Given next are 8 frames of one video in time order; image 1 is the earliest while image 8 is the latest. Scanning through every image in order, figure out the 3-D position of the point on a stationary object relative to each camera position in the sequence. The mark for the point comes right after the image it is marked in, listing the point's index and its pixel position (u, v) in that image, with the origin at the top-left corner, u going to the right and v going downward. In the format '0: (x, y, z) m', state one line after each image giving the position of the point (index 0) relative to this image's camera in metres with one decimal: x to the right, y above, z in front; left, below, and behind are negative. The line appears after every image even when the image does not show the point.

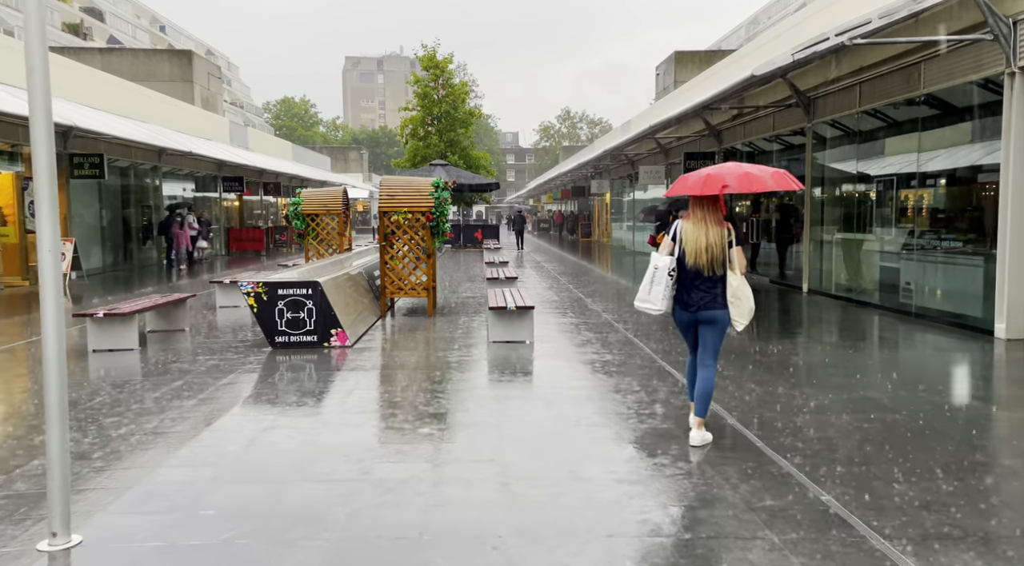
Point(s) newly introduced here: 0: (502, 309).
0: (-0.1, -0.3, +8.8) m
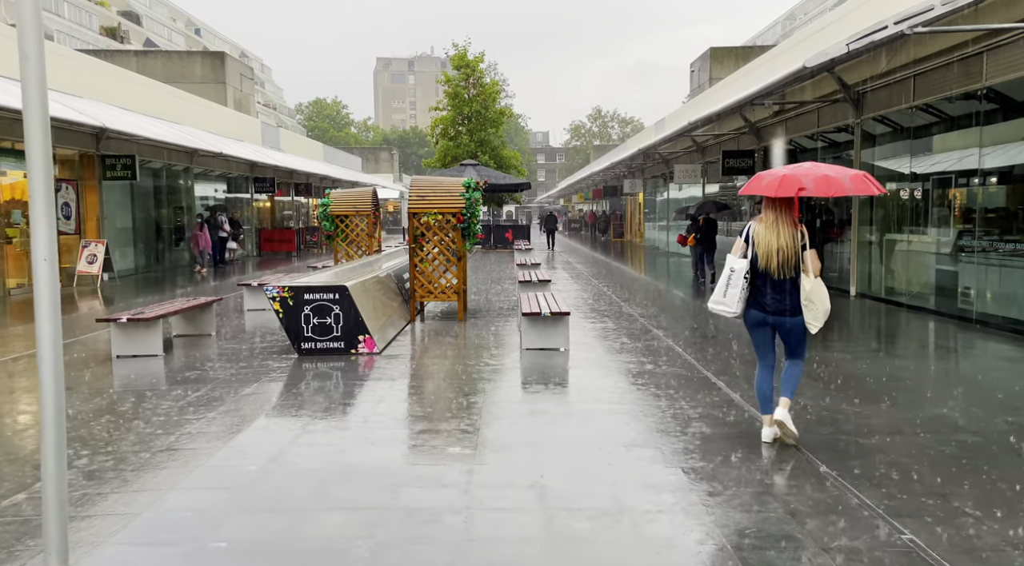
0: (+0.3, -0.3, +8.4) m
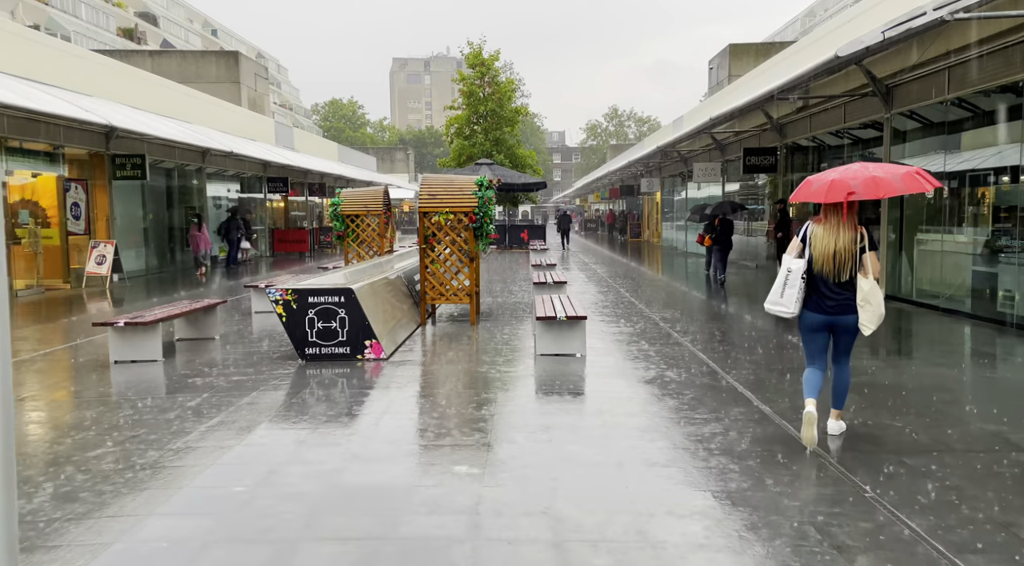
0: (+0.4, -0.4, +8.0) m
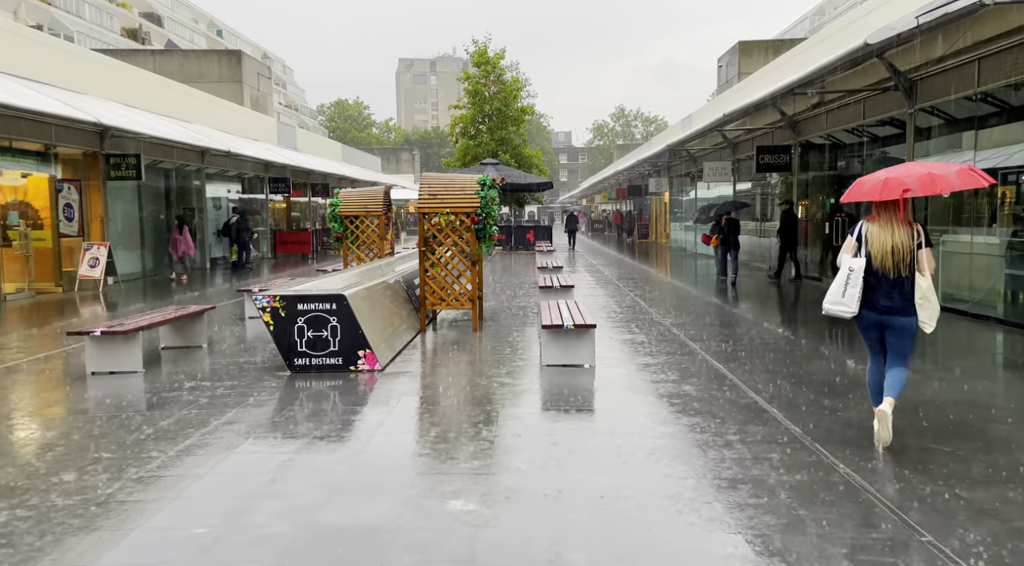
0: (+0.4, -0.4, +7.5) m
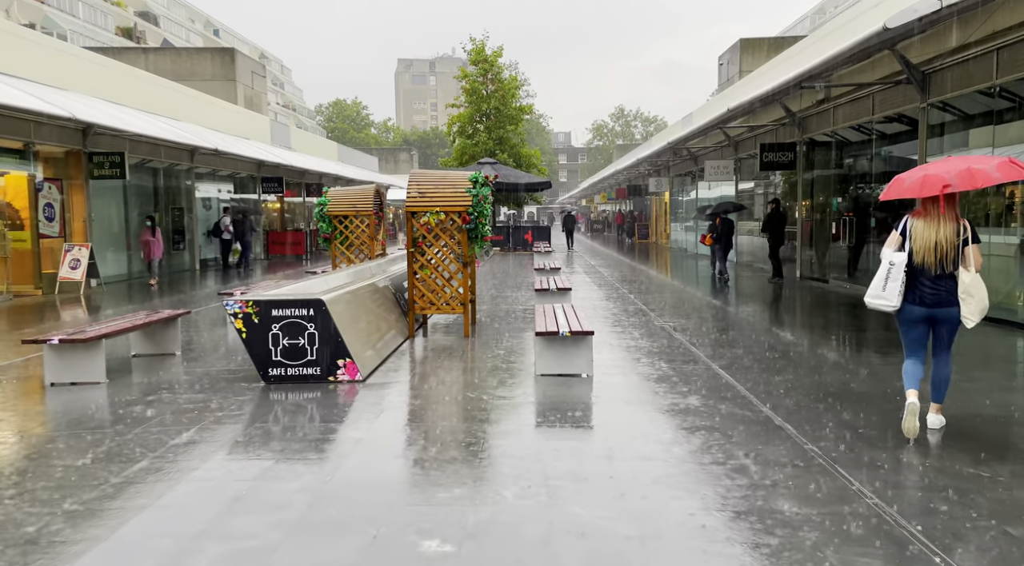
0: (+0.4, -0.5, +6.9) m
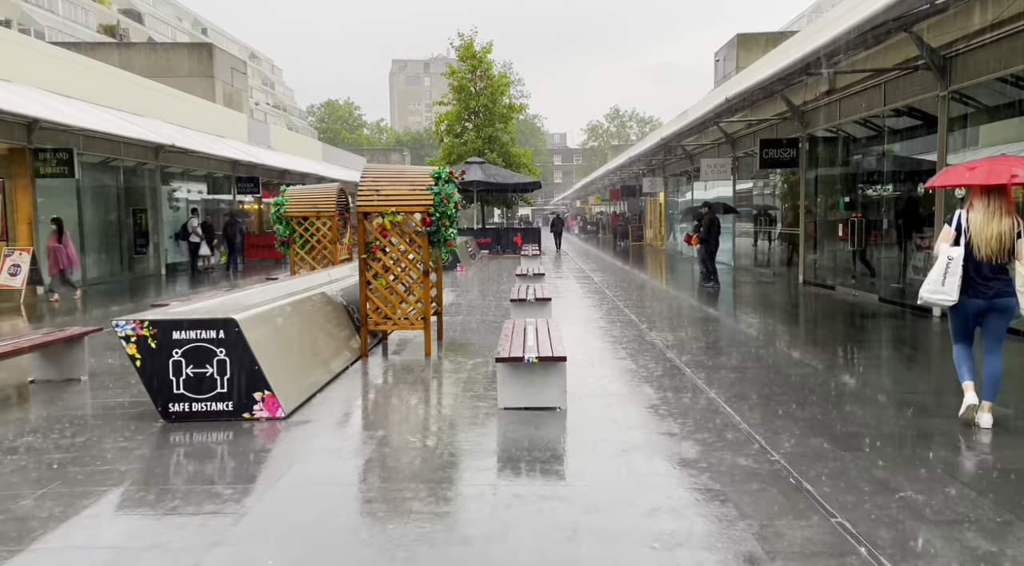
0: (0.0, -0.6, +5.7) m
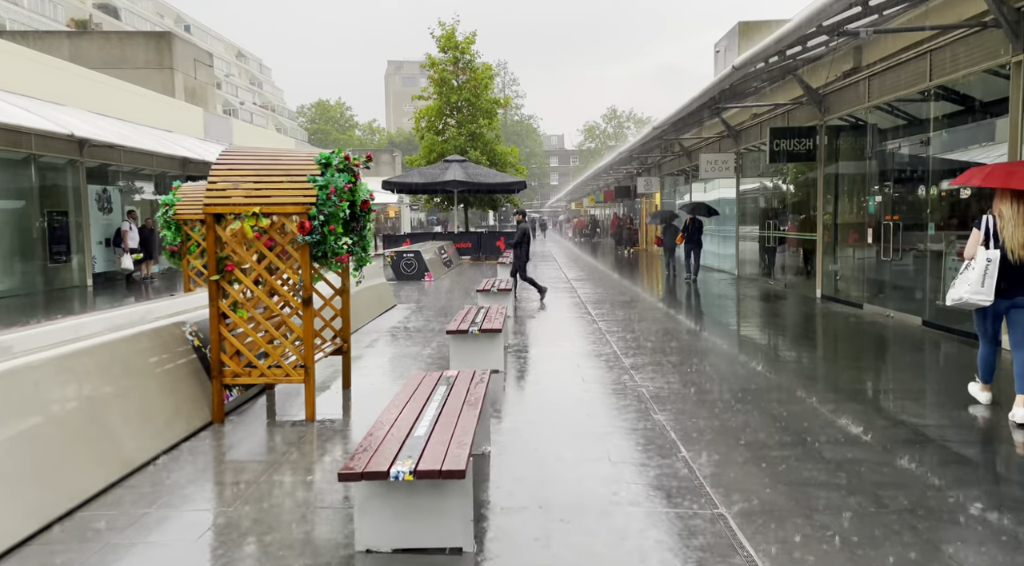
0: (-0.5, -0.8, +3.3) m
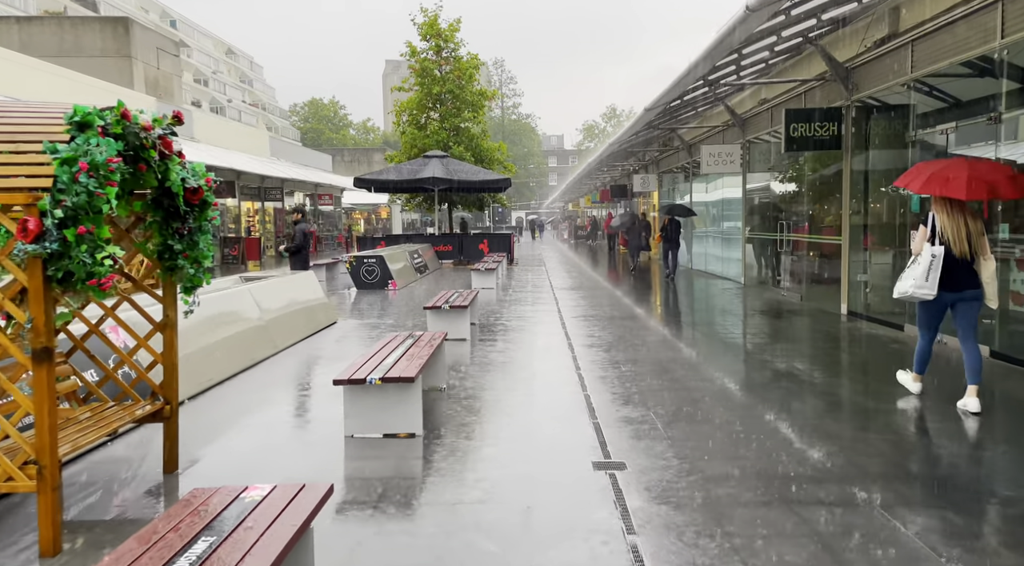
0: (-1.1, -1.0, +1.0) m
